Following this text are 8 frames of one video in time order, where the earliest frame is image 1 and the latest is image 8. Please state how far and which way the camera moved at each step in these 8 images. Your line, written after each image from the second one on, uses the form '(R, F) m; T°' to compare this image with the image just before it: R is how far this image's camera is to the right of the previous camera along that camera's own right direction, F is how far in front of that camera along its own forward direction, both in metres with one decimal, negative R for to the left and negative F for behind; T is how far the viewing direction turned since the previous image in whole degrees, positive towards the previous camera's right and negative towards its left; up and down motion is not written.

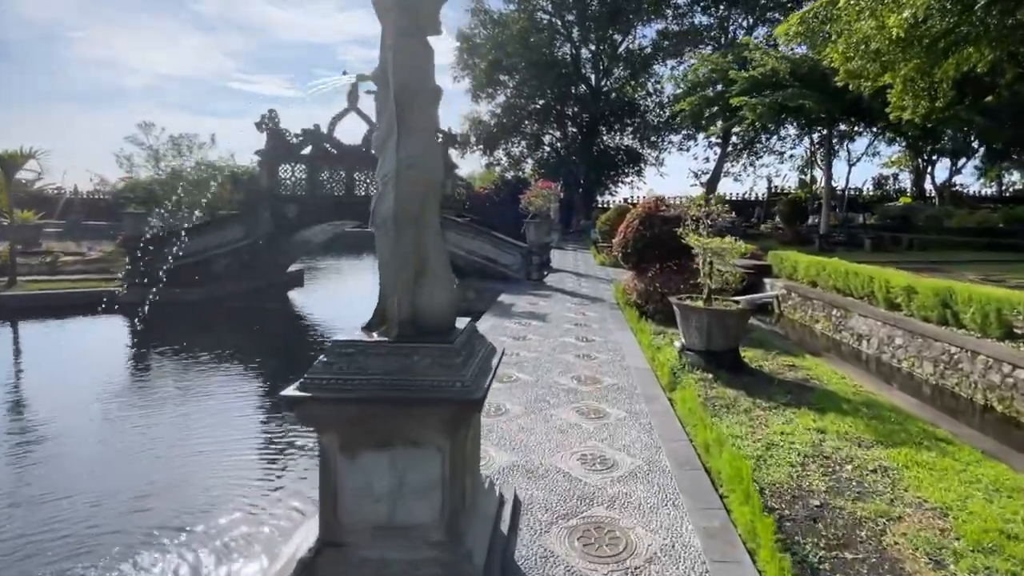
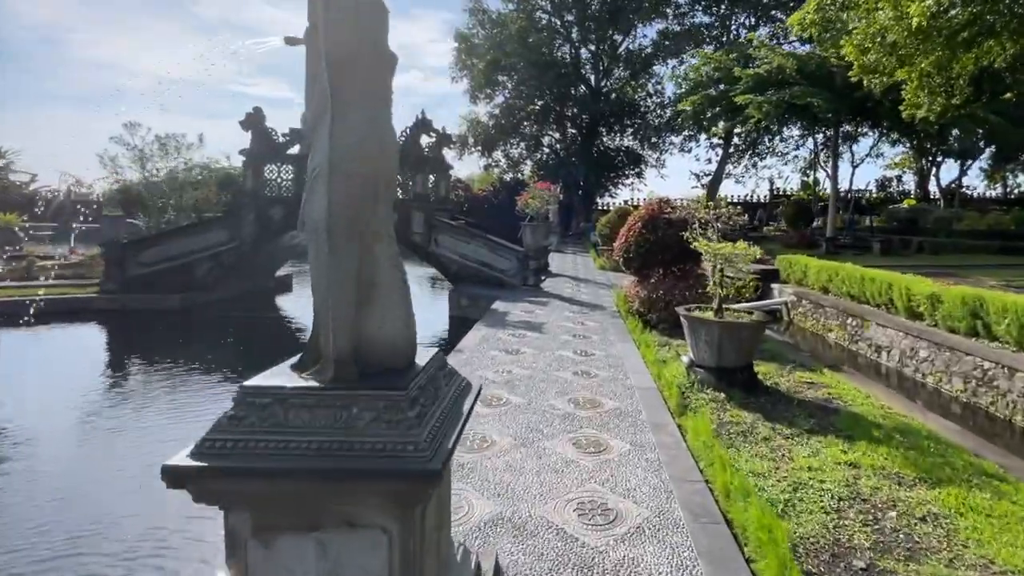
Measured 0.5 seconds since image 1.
(+0.1, +0.5) m; 0°
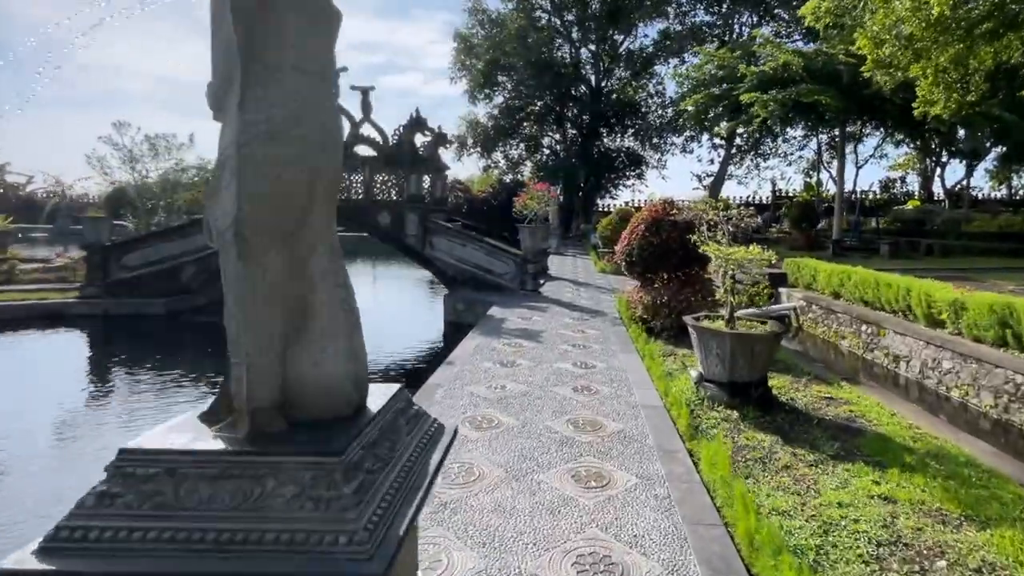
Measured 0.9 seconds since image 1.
(+0.1, +0.4) m; 0°
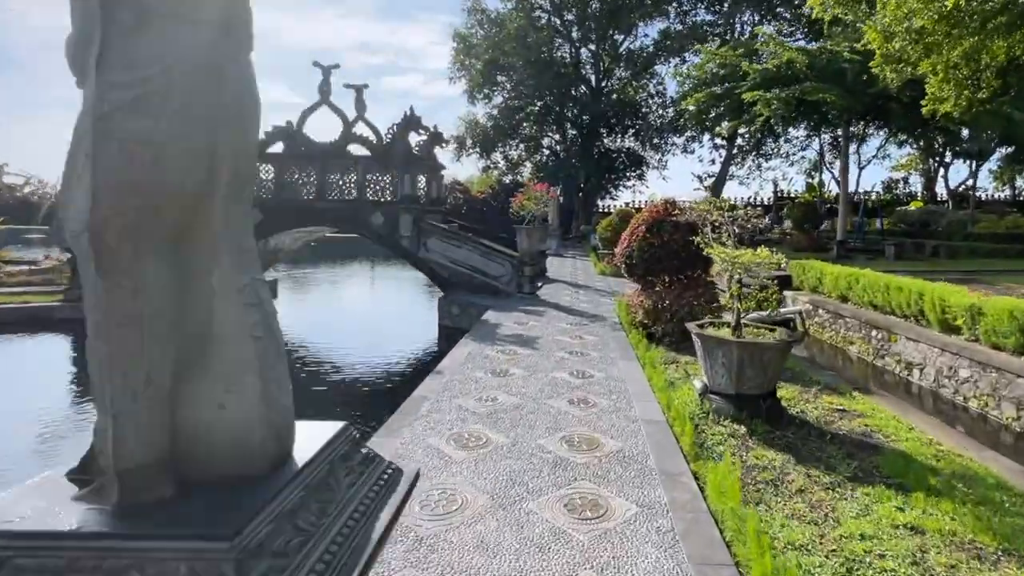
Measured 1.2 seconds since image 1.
(+0.1, +0.3) m; 0°
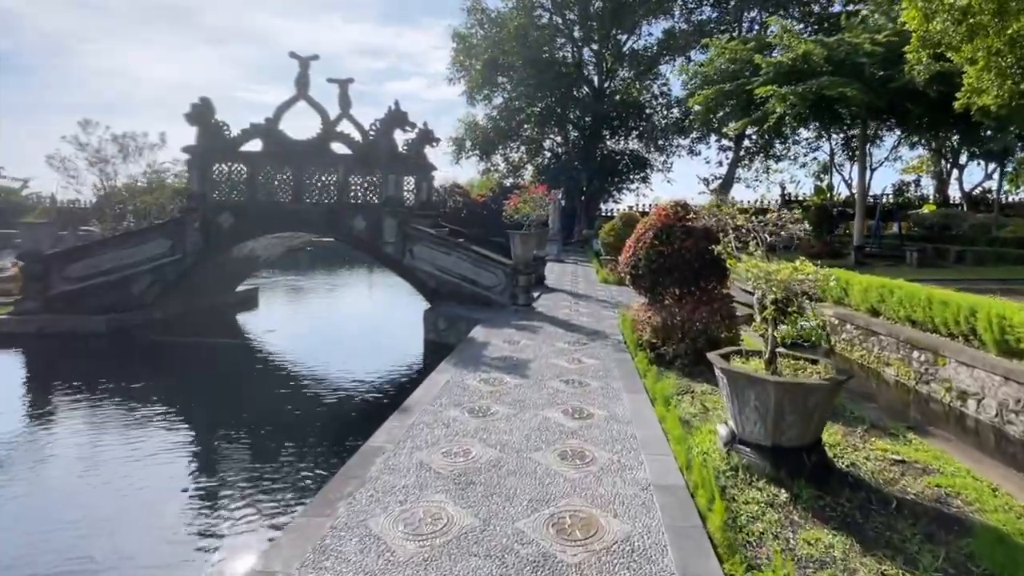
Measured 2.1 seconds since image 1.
(+0.2, +0.9) m; 0°
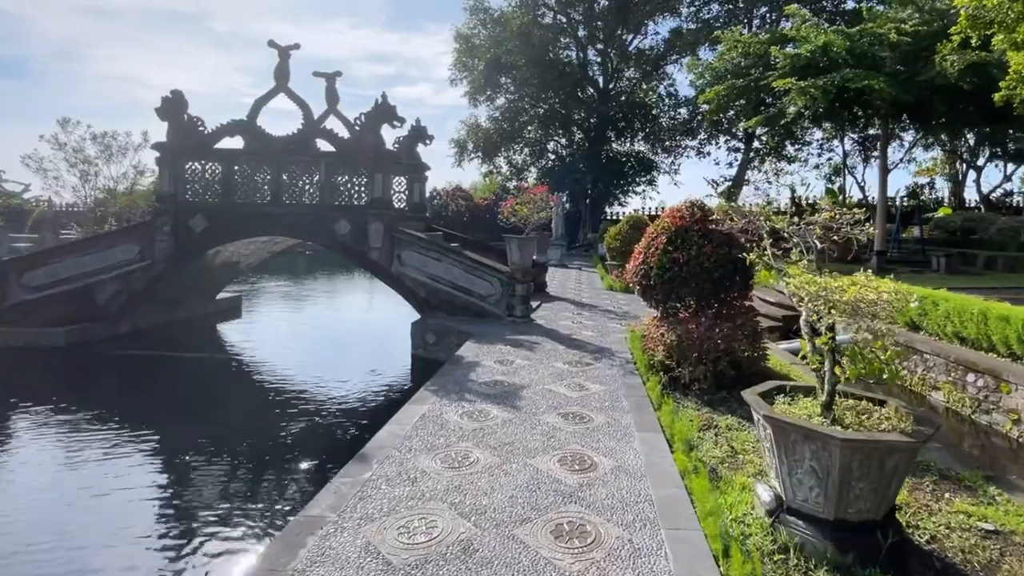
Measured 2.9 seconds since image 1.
(+0.1, +0.8) m; -1°
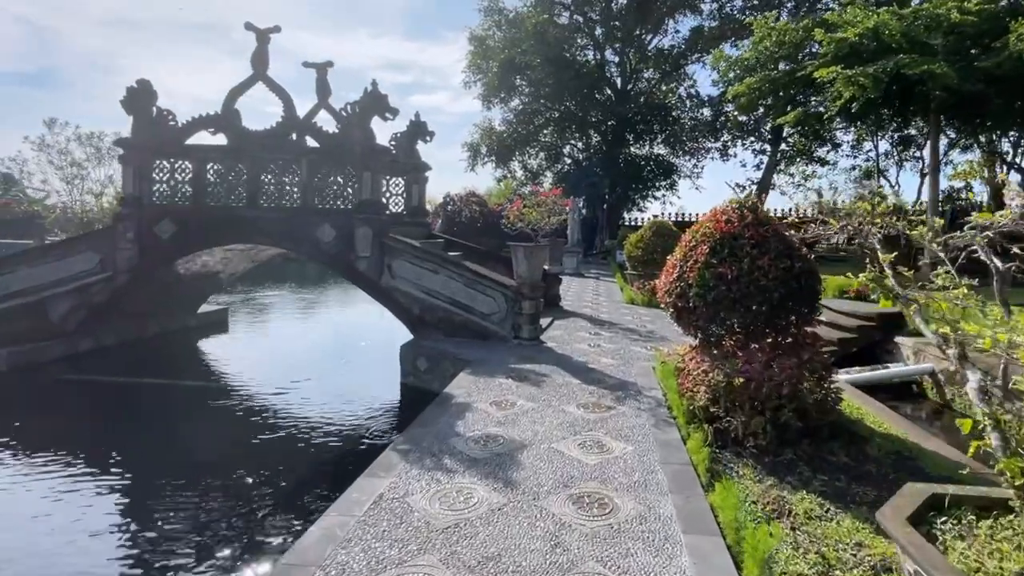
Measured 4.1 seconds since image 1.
(+0.1, +1.2) m; -2°
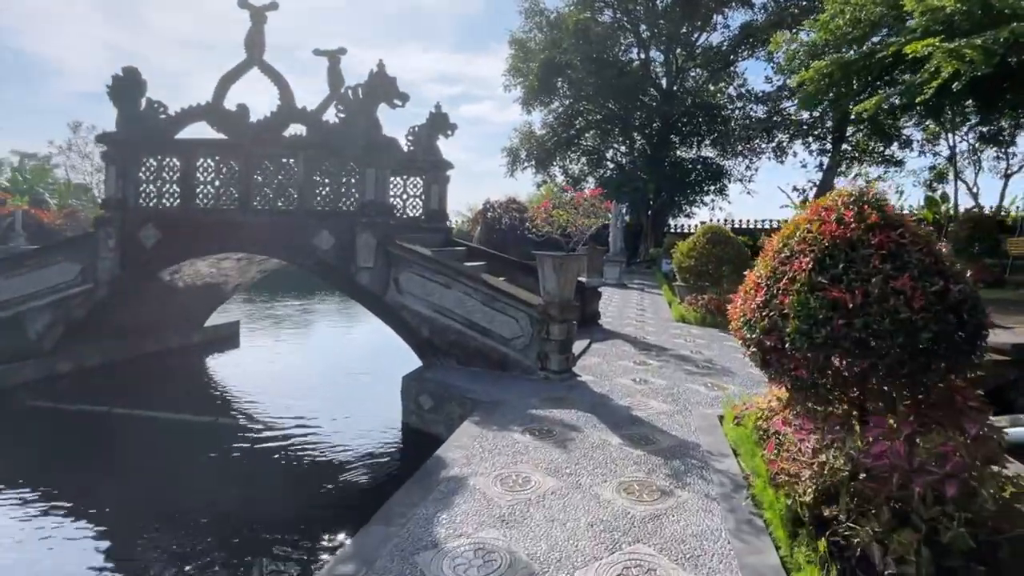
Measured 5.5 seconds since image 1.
(+0.2, +1.3) m; -4°
